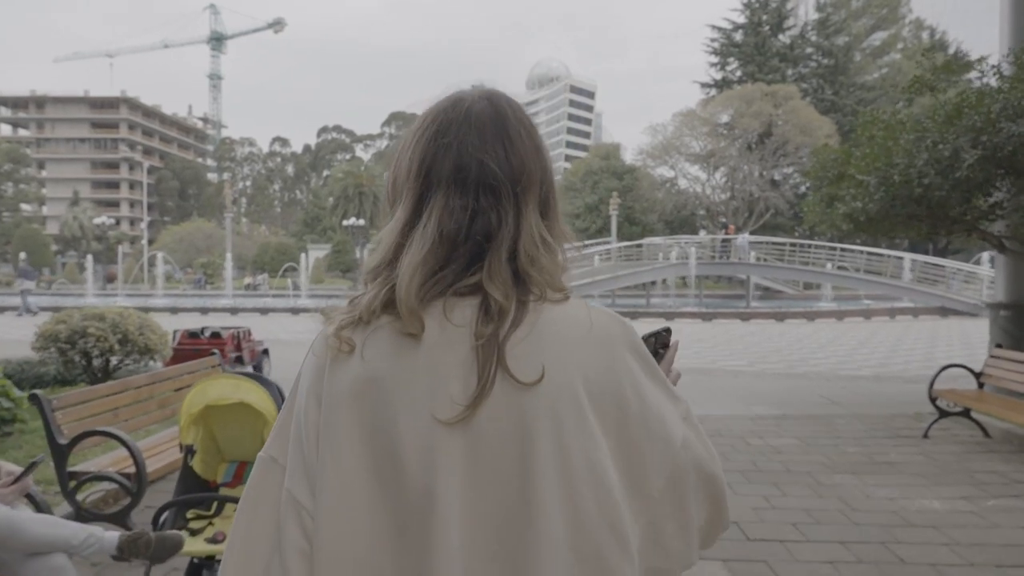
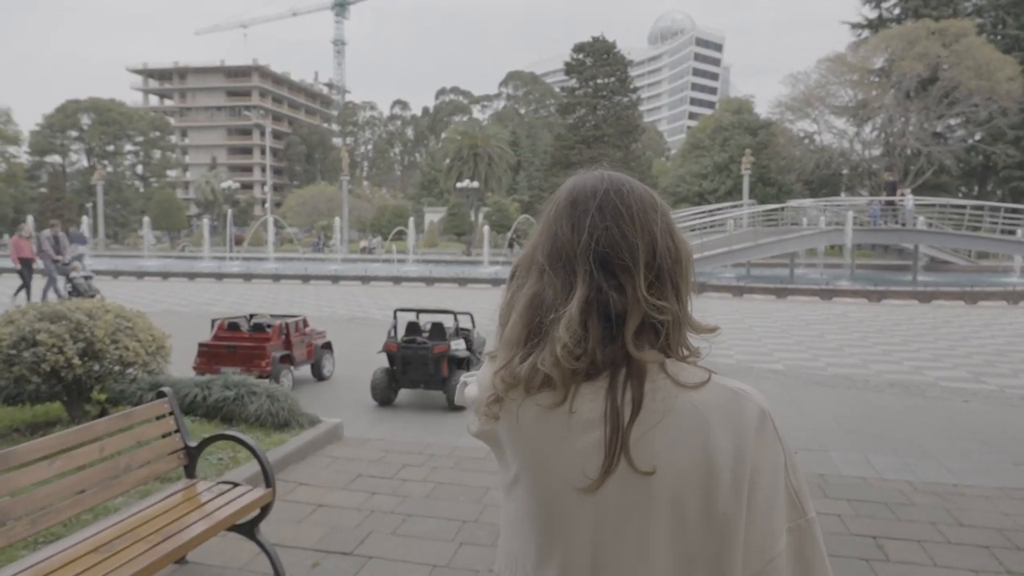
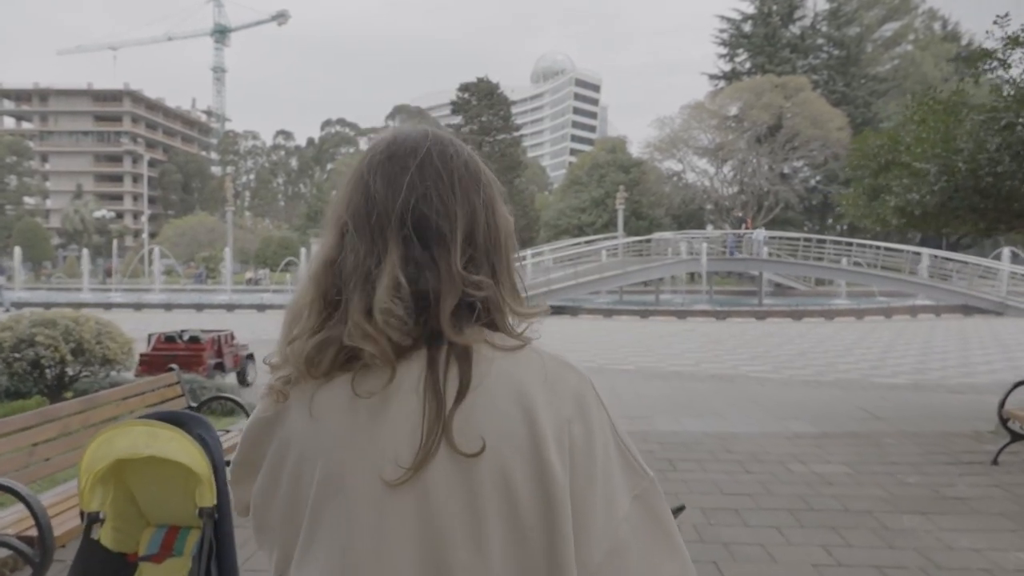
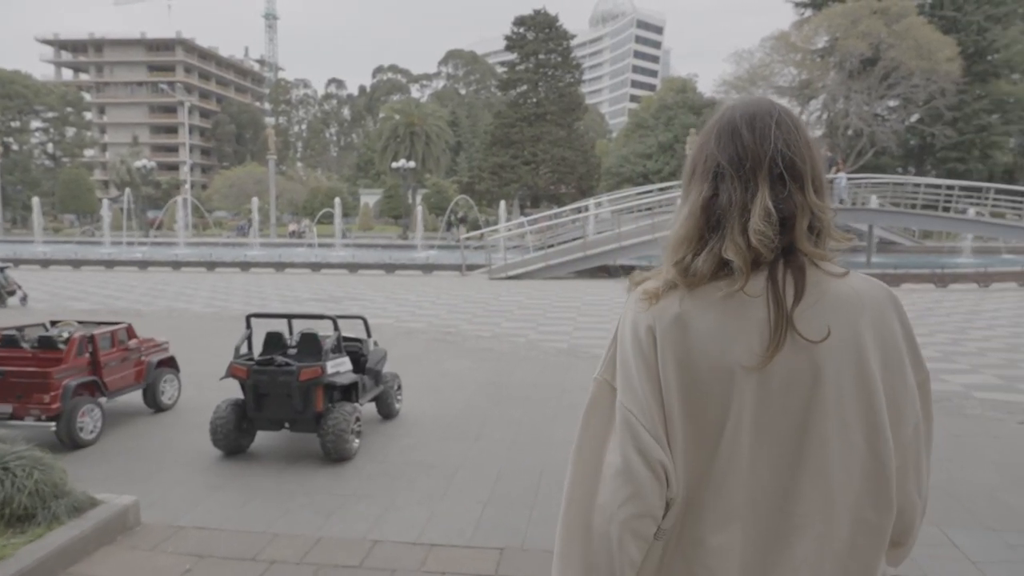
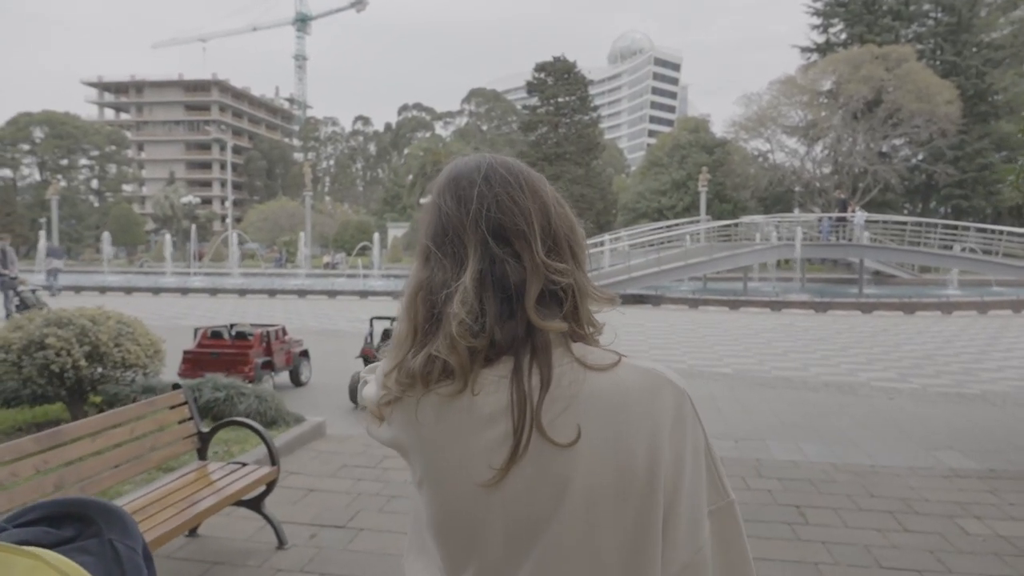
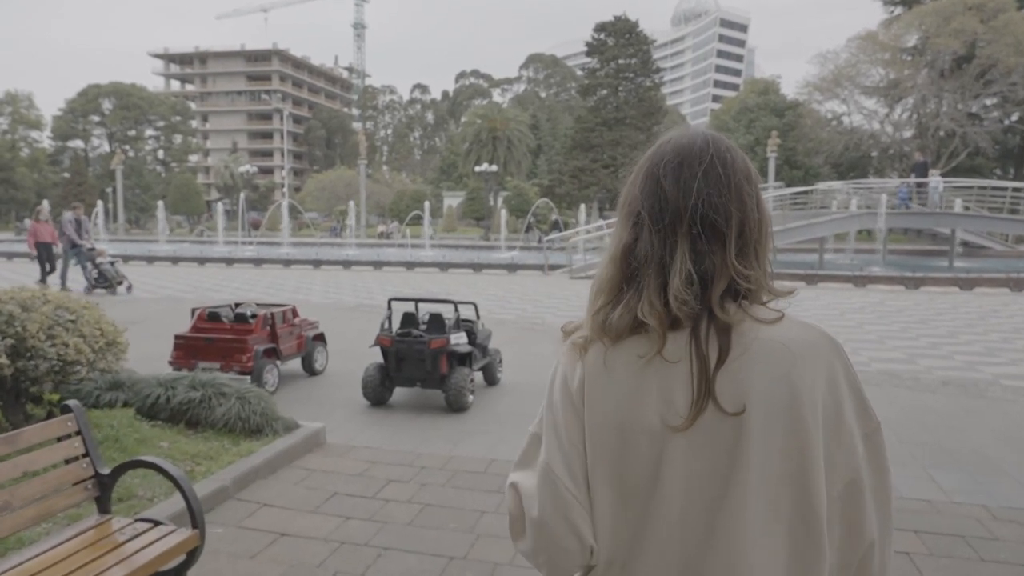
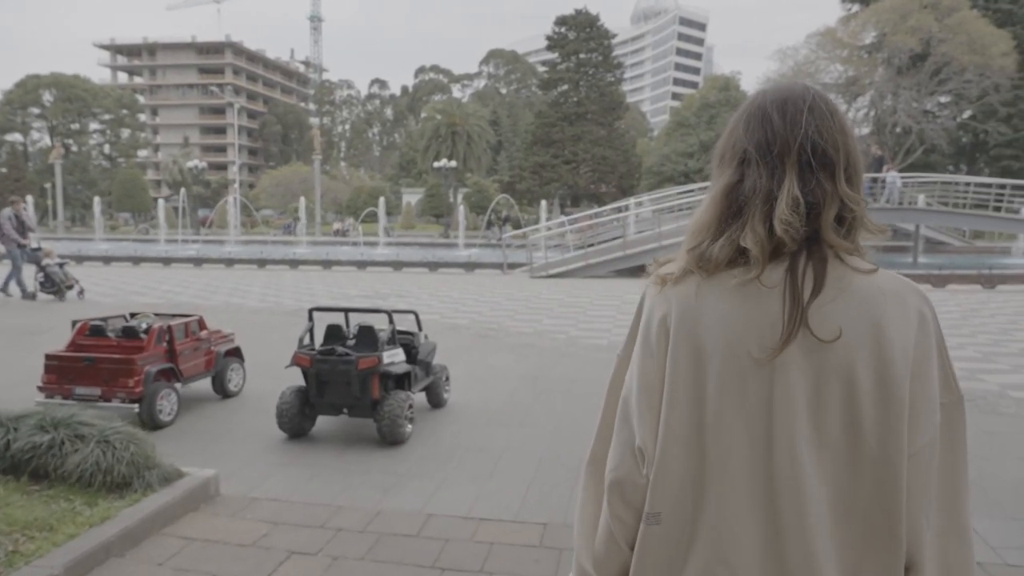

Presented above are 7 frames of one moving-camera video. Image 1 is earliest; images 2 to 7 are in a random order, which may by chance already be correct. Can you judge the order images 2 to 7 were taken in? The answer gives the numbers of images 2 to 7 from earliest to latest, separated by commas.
3, 5, 2, 6, 7, 4
